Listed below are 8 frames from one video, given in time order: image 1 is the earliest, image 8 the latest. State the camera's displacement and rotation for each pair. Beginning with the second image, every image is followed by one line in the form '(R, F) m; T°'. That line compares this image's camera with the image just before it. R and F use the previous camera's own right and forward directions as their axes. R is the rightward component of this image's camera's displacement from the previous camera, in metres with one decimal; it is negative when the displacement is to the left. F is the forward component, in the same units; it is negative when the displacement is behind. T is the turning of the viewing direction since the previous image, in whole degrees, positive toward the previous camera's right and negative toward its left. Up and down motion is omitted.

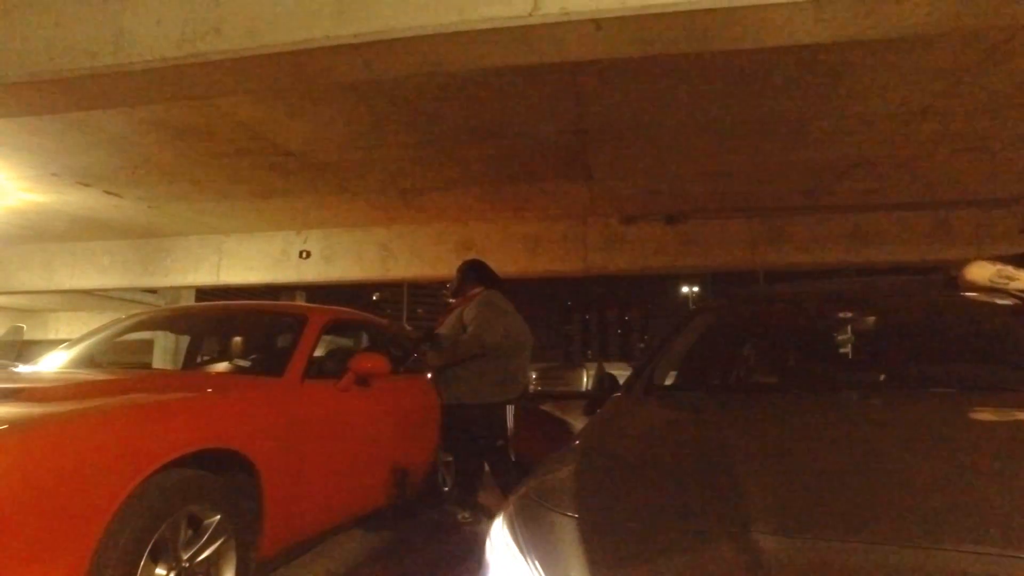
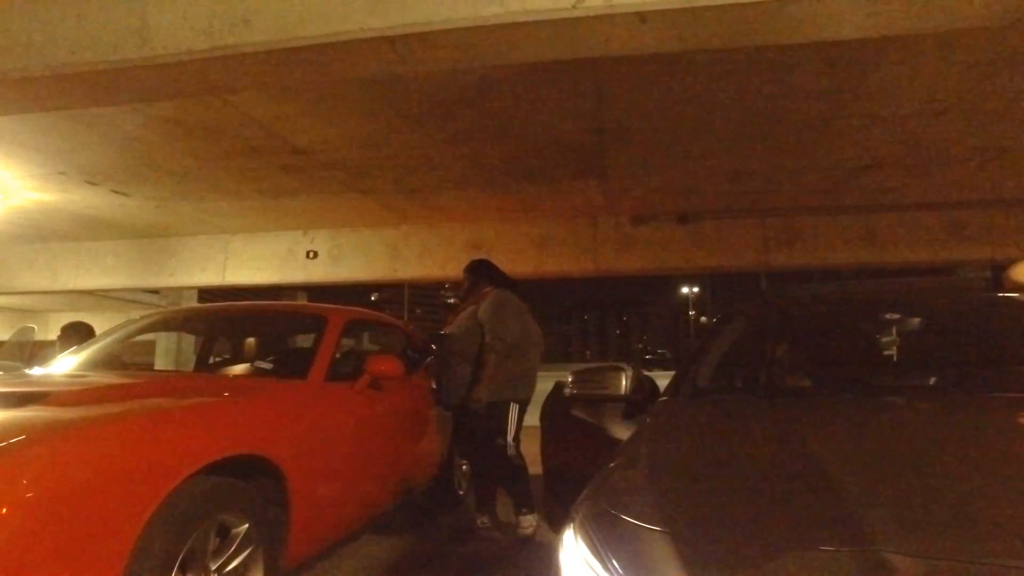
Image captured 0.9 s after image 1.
(-0.2, +0.1) m; 0°
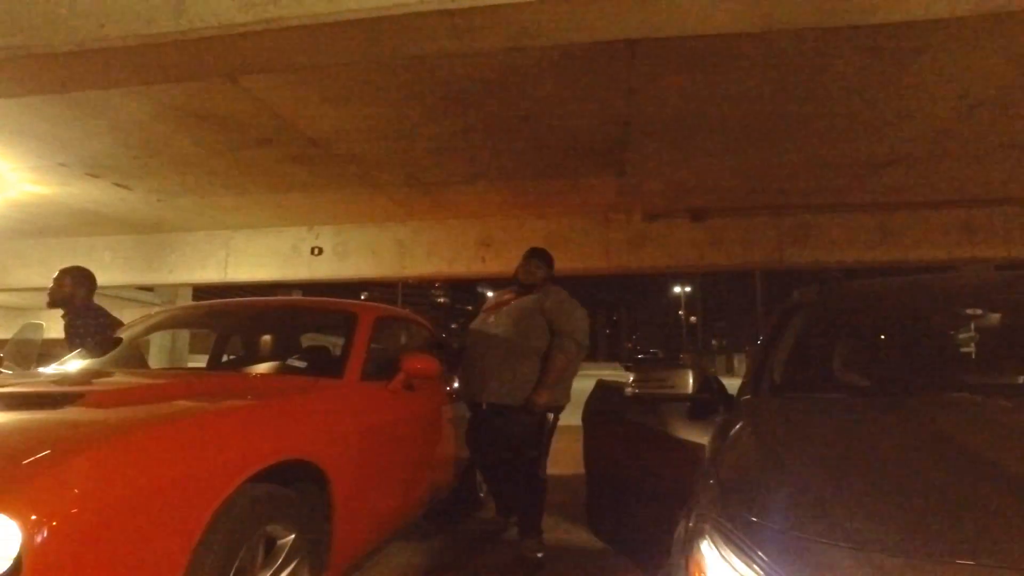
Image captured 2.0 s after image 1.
(-0.3, +0.2) m; +1°
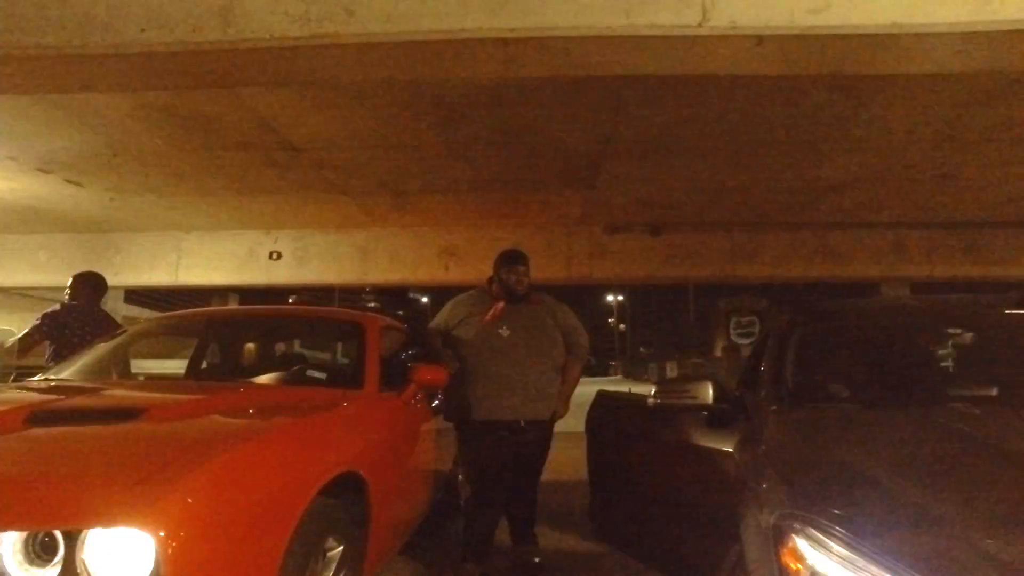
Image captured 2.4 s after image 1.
(-0.5, -0.1) m; +5°
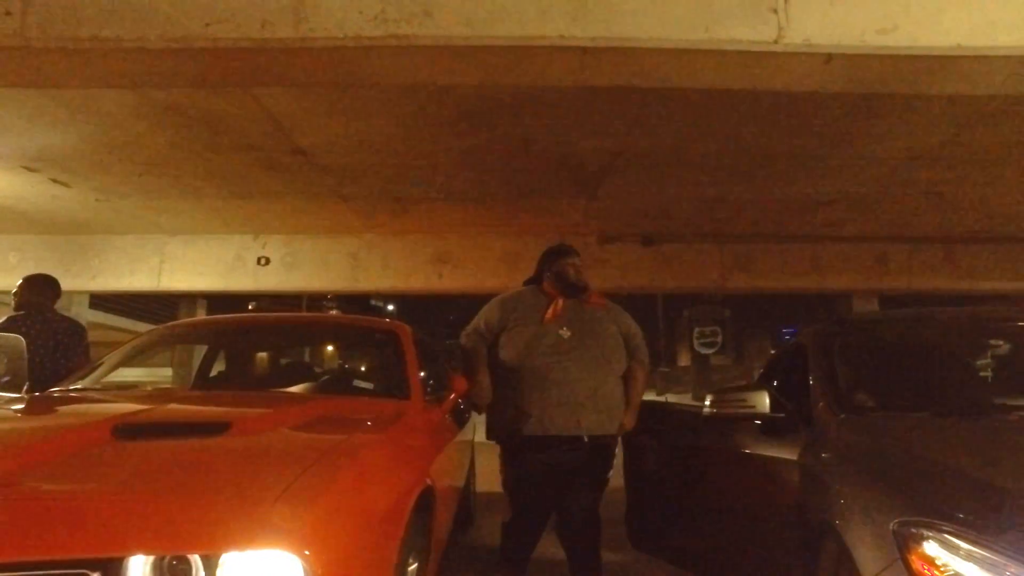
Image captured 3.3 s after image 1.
(-0.4, 0.0) m; +3°
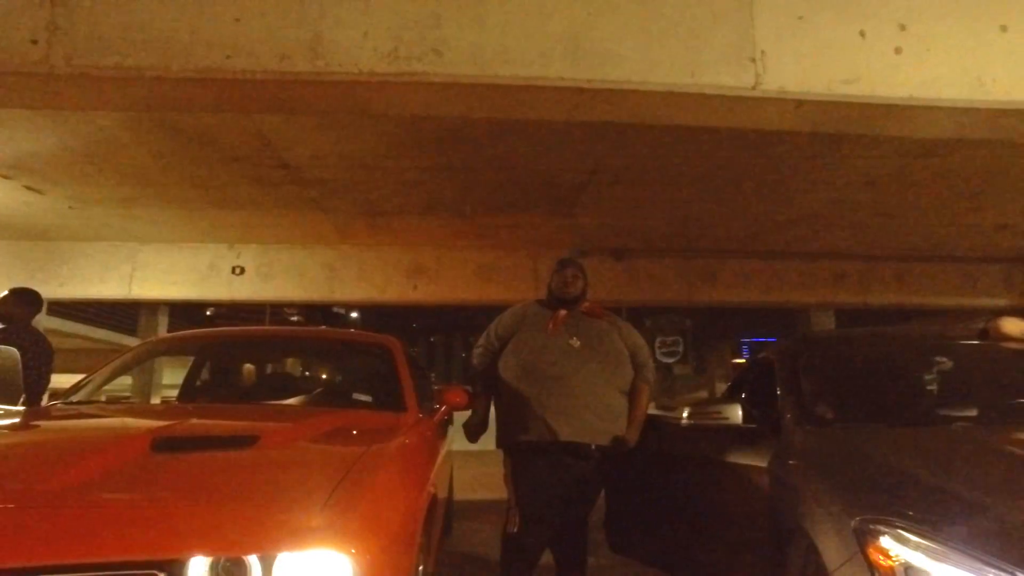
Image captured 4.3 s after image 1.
(-0.1, -0.3) m; +3°
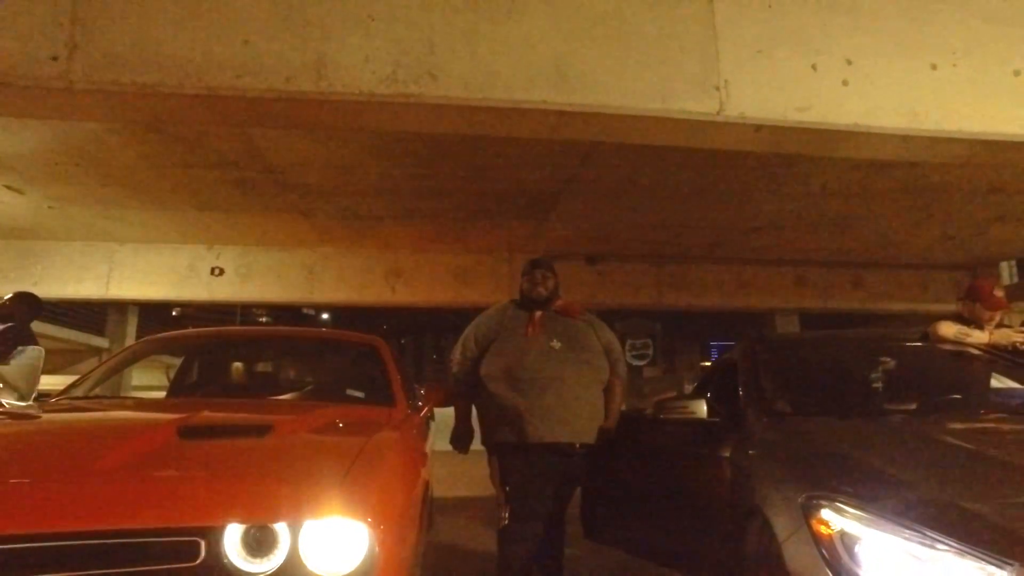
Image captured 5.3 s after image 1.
(-0.1, -0.3) m; +2°
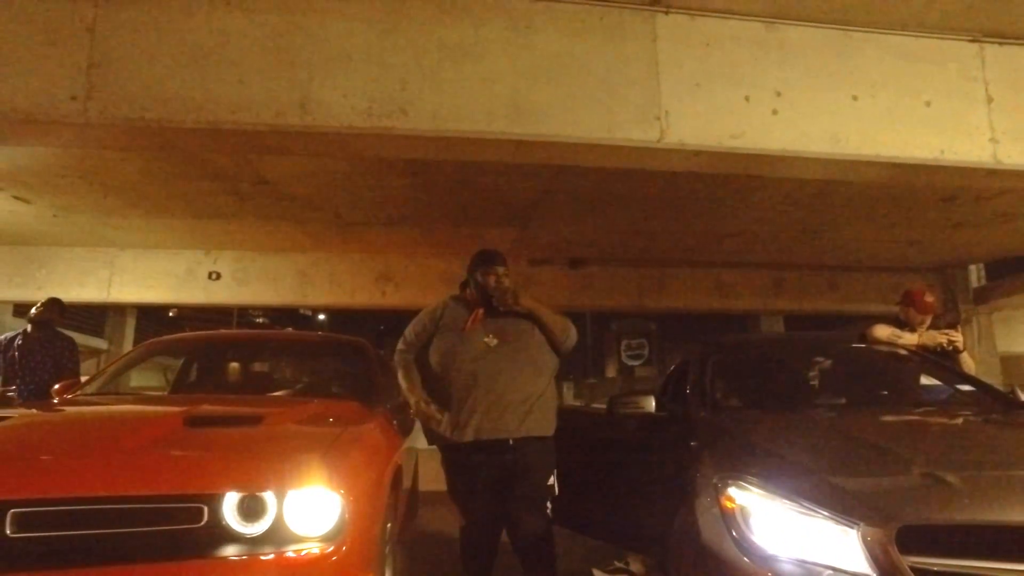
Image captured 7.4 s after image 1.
(+0.2, -0.5) m; 0°
